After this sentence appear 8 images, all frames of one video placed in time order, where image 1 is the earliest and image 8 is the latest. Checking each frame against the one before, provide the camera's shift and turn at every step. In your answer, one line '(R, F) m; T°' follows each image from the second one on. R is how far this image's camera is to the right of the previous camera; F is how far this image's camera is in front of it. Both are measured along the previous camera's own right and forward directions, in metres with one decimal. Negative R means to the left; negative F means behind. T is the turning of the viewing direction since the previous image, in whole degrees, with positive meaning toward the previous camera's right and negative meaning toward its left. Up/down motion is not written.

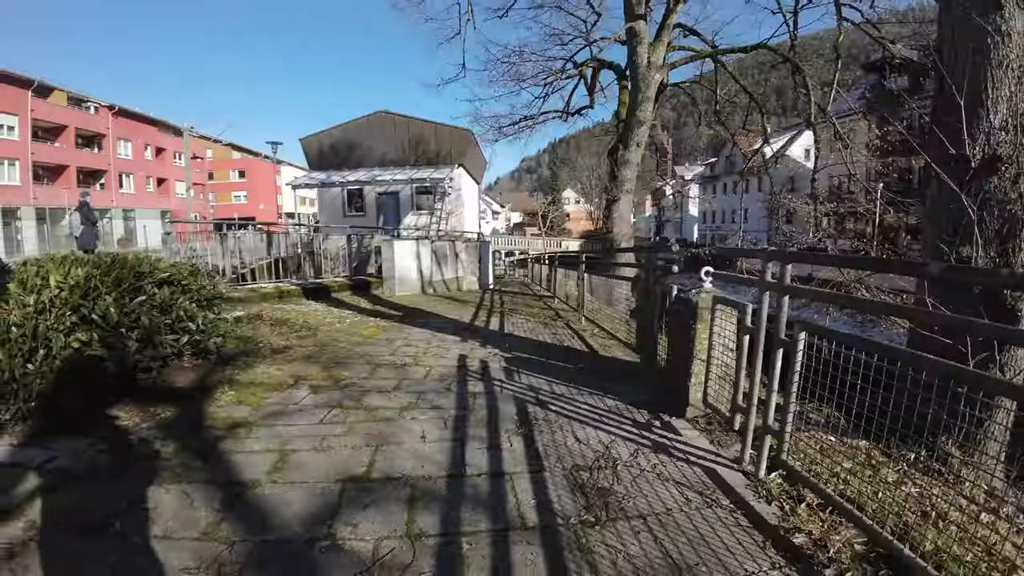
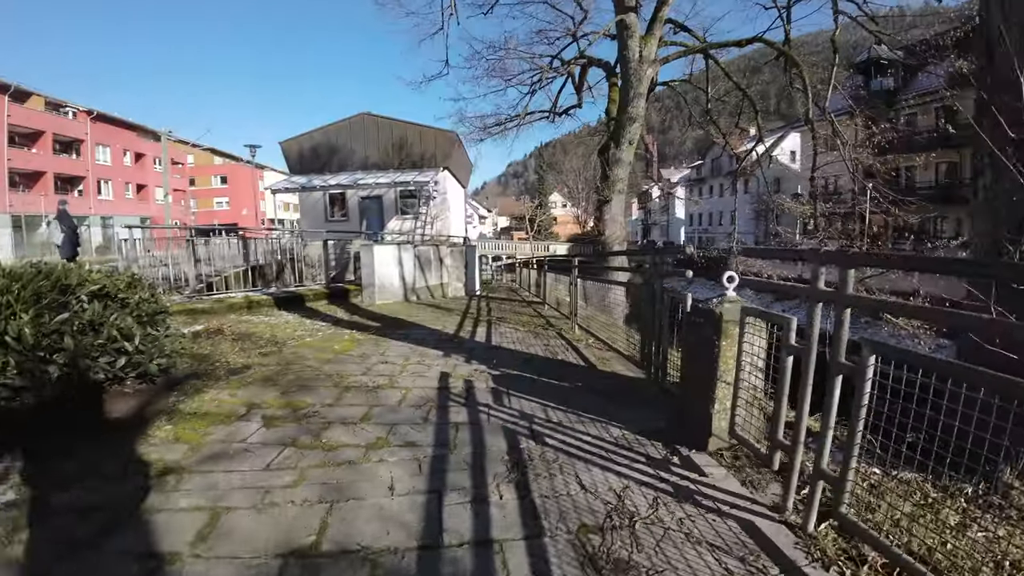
(0.0, +0.5) m; +1°
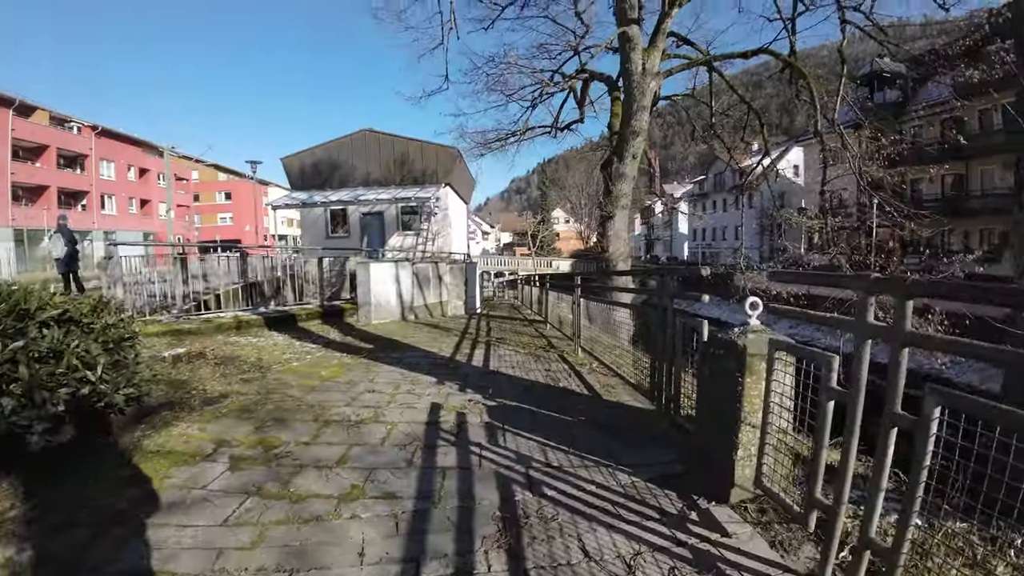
(0.0, +0.3) m; 0°
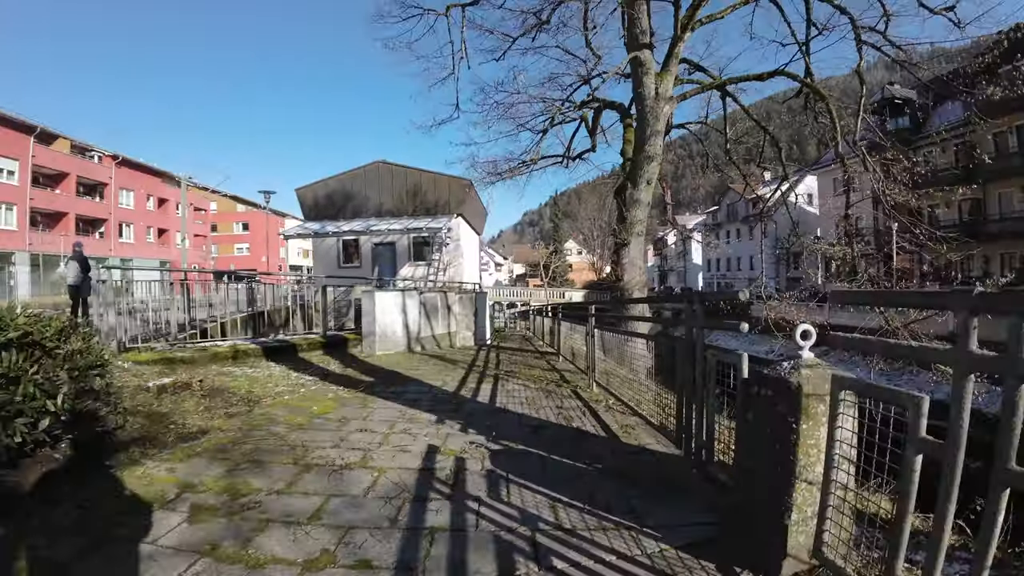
(0.0, +0.3) m; -1°
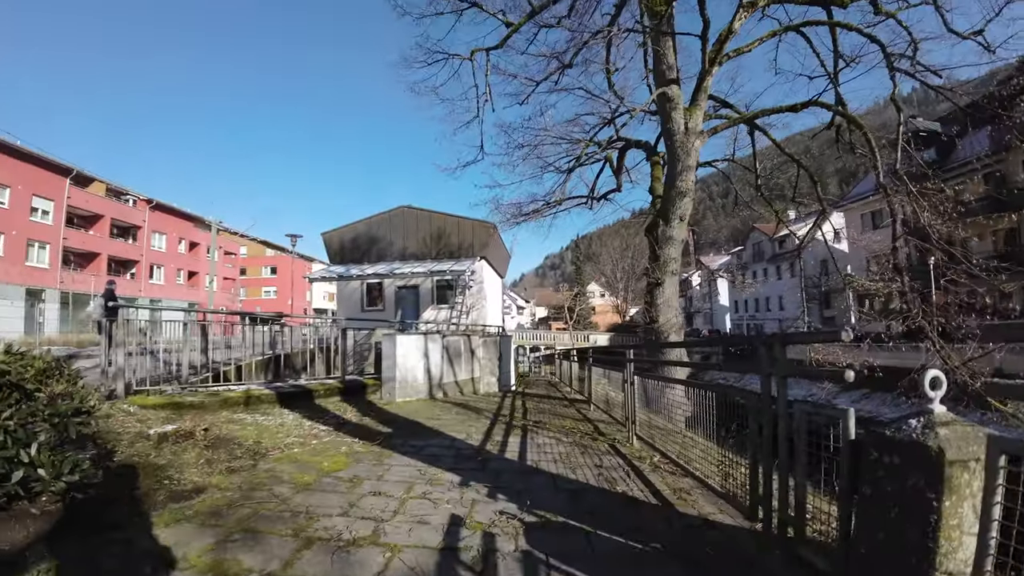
(-0.1, +0.4) m; -2°
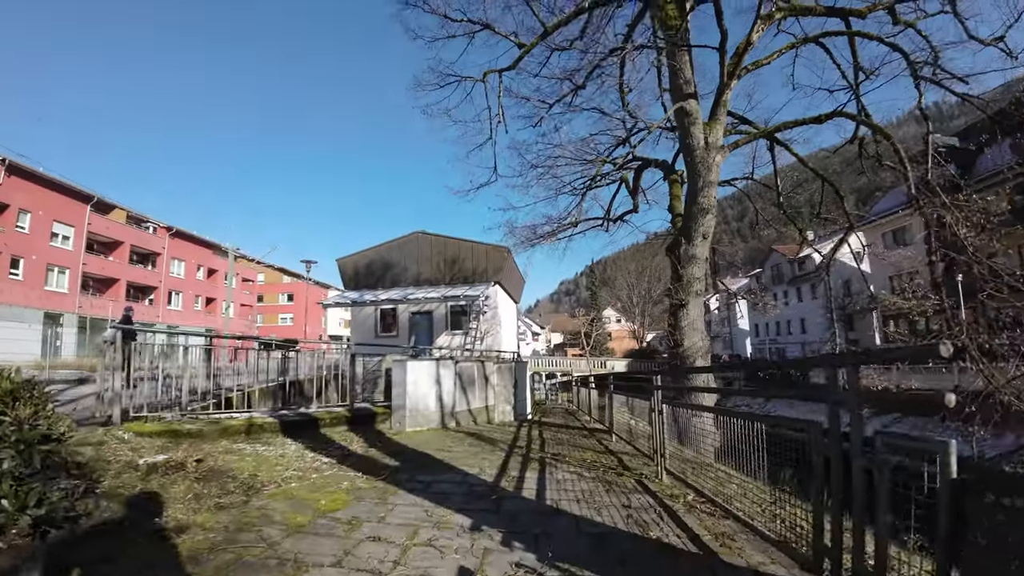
(0.0, +0.3) m; -2°
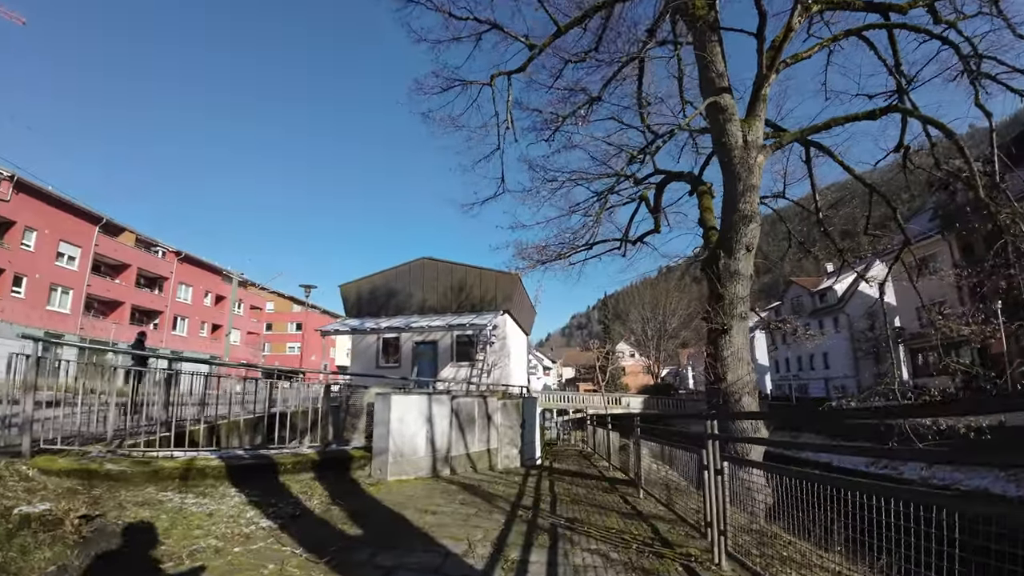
(+0.1, +1.1) m; -1°
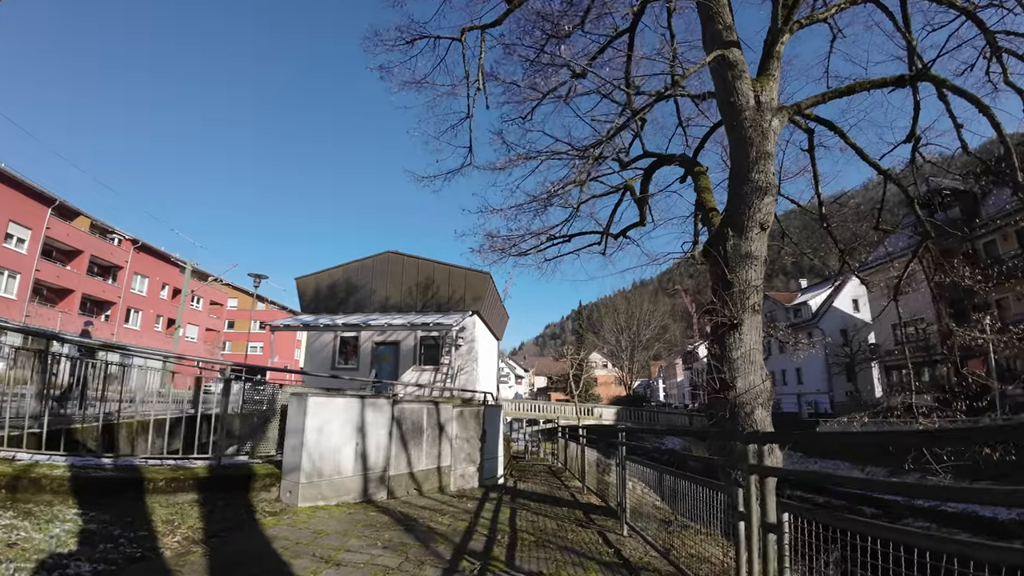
(+0.1, +1.2) m; +3°
